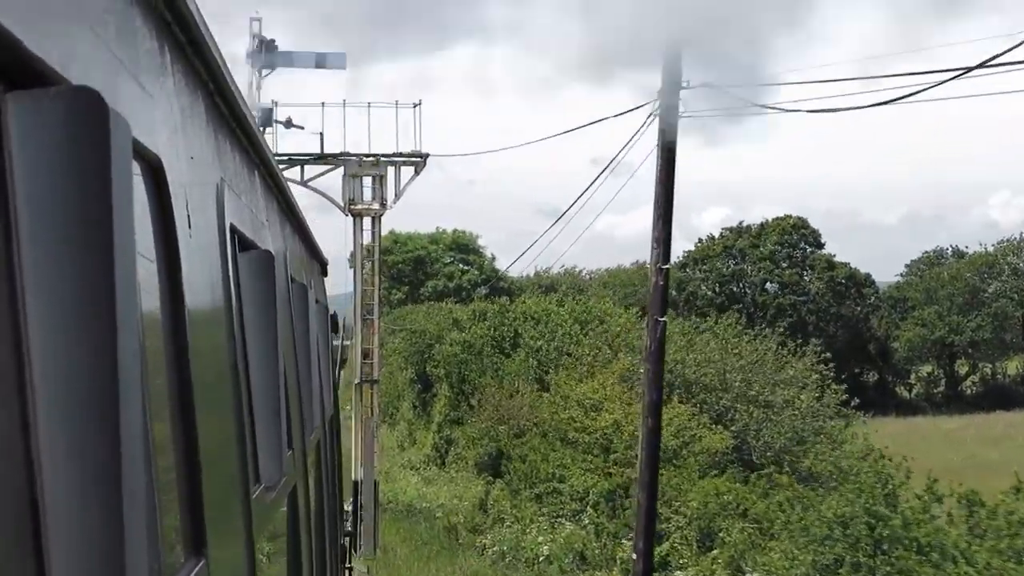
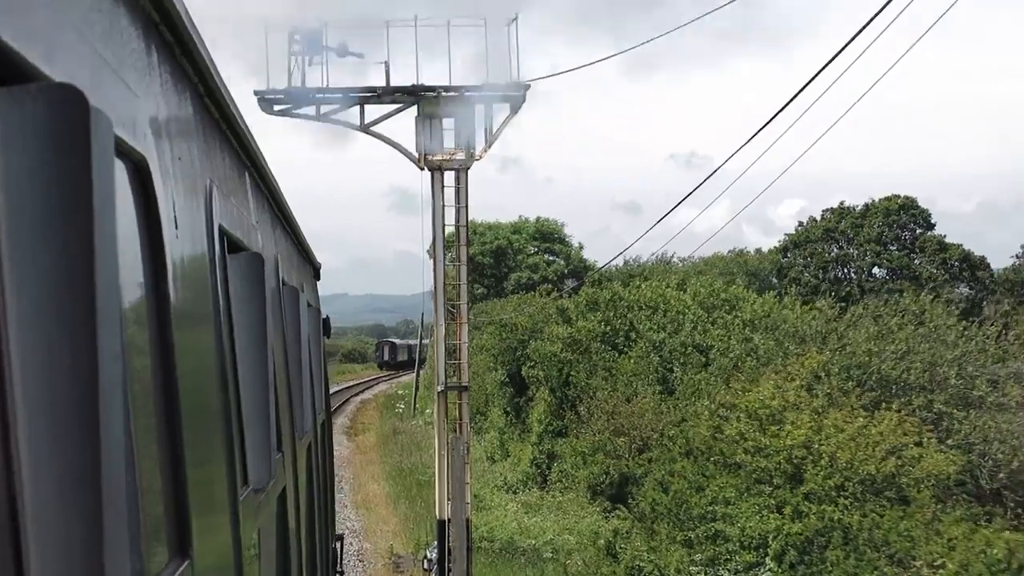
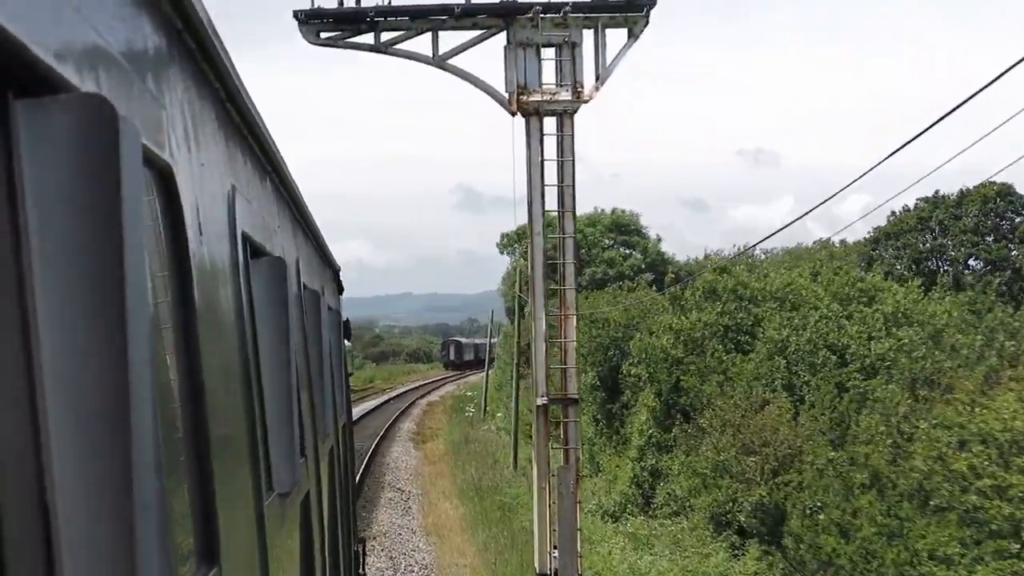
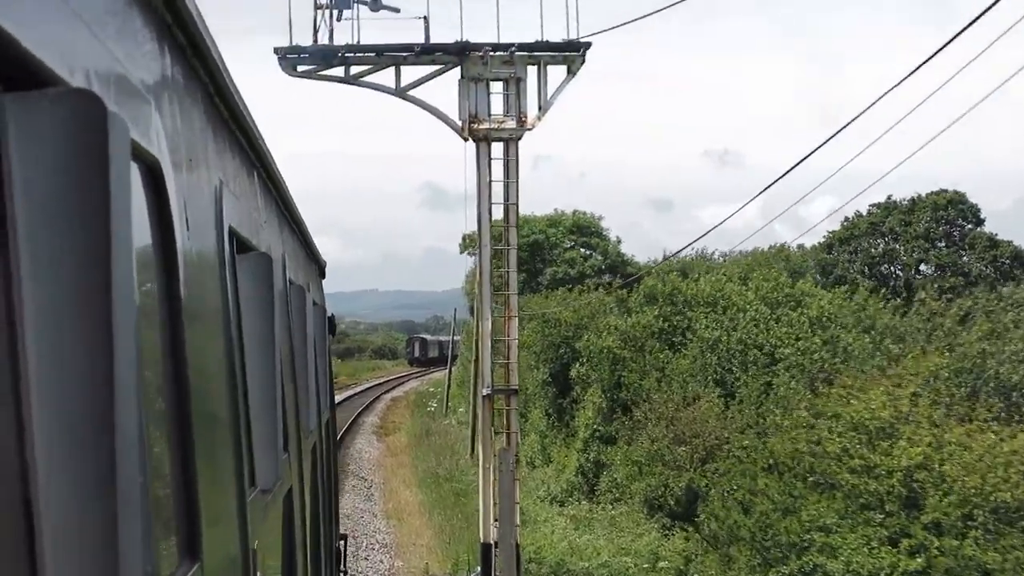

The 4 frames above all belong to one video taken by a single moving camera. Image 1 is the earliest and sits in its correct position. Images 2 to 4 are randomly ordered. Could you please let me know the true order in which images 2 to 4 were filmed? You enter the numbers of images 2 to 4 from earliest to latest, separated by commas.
2, 4, 3
